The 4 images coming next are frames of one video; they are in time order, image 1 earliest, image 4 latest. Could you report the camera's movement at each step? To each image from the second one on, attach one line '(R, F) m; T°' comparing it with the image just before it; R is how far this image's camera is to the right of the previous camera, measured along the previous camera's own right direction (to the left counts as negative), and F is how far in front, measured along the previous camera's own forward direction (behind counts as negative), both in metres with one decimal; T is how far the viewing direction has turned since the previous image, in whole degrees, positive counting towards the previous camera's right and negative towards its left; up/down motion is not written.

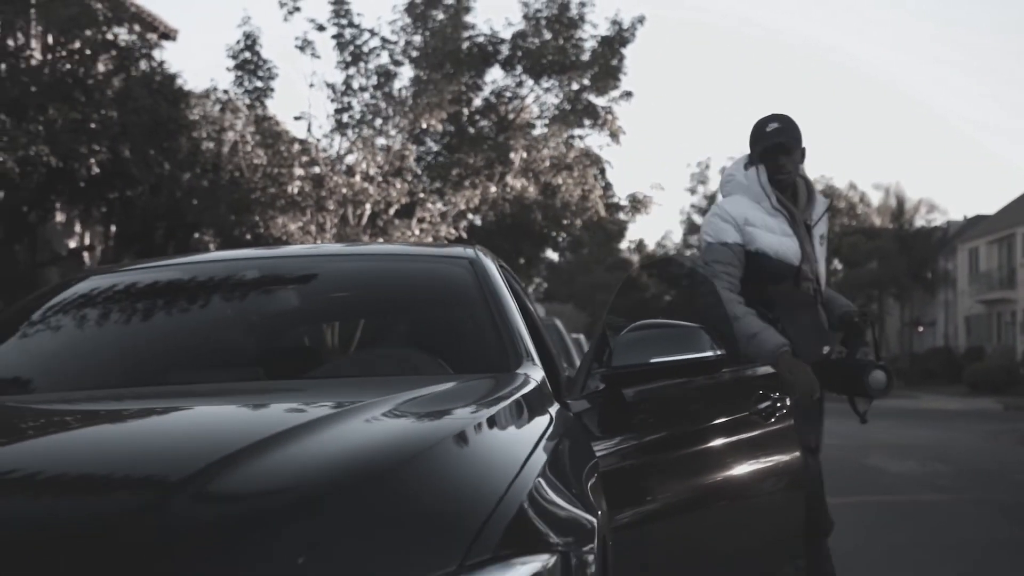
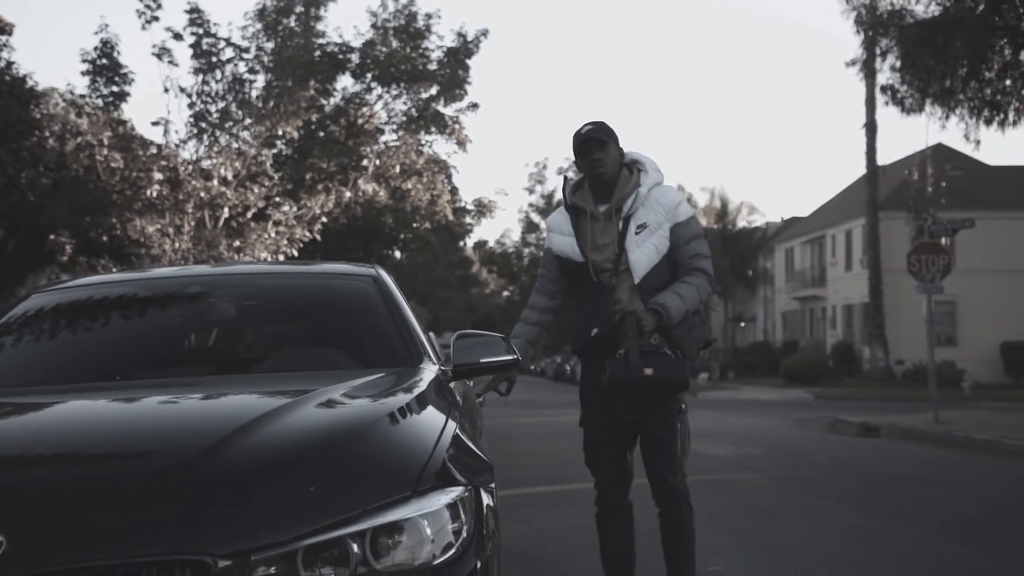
(-0.2, -0.8) m; +7°
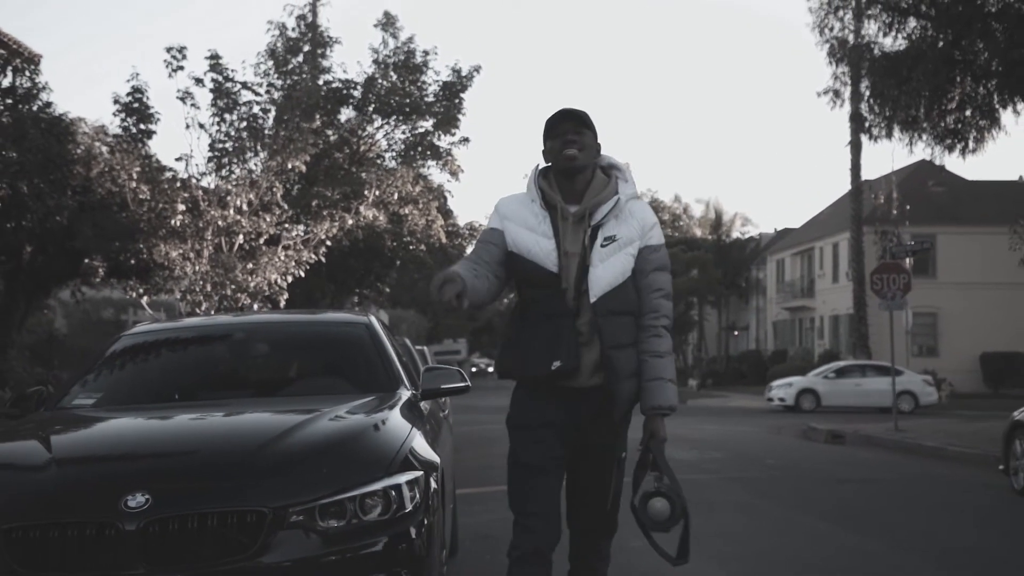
(+0.2, -1.5) m; 0°
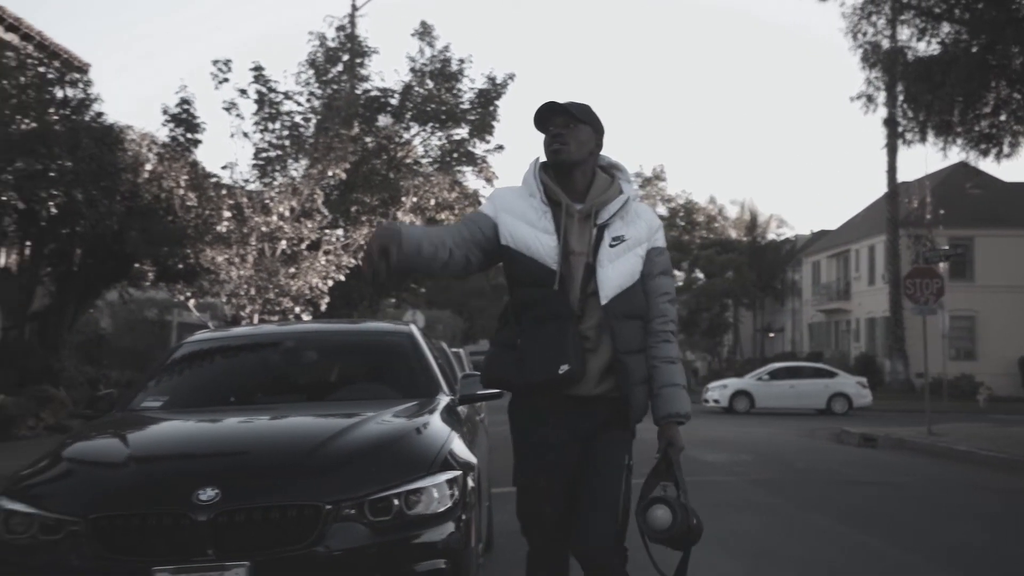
(0.0, -0.4) m; -2°
